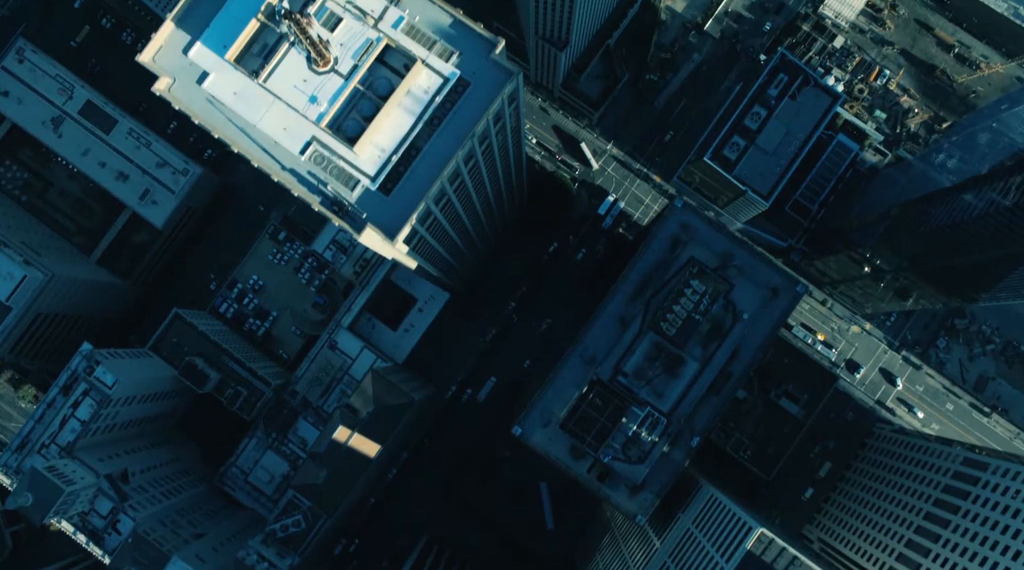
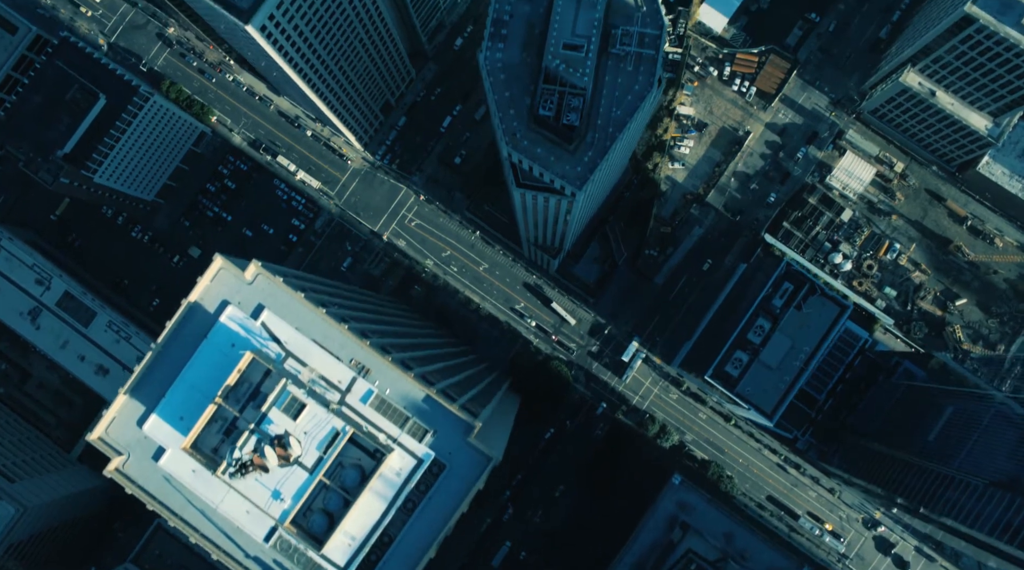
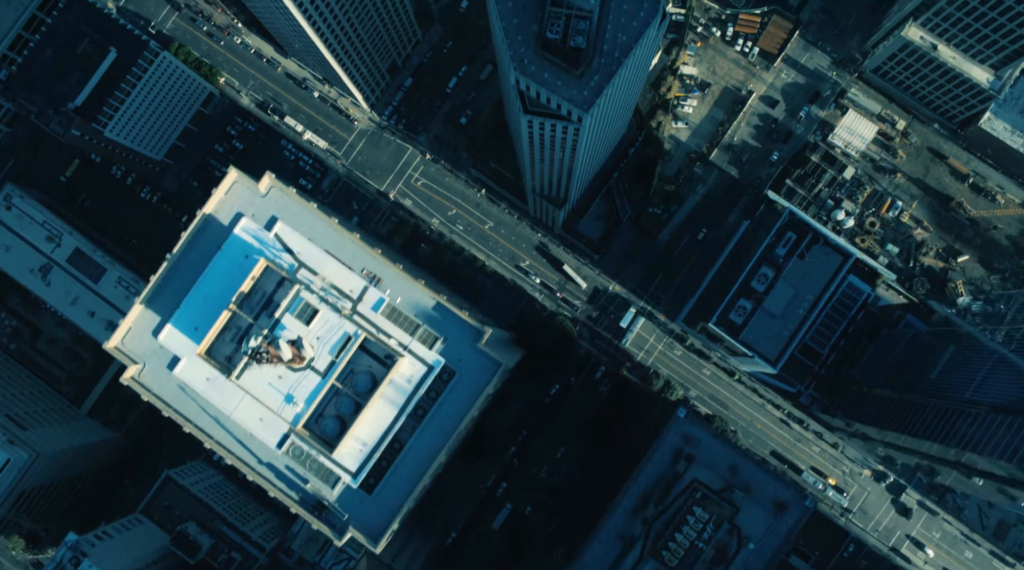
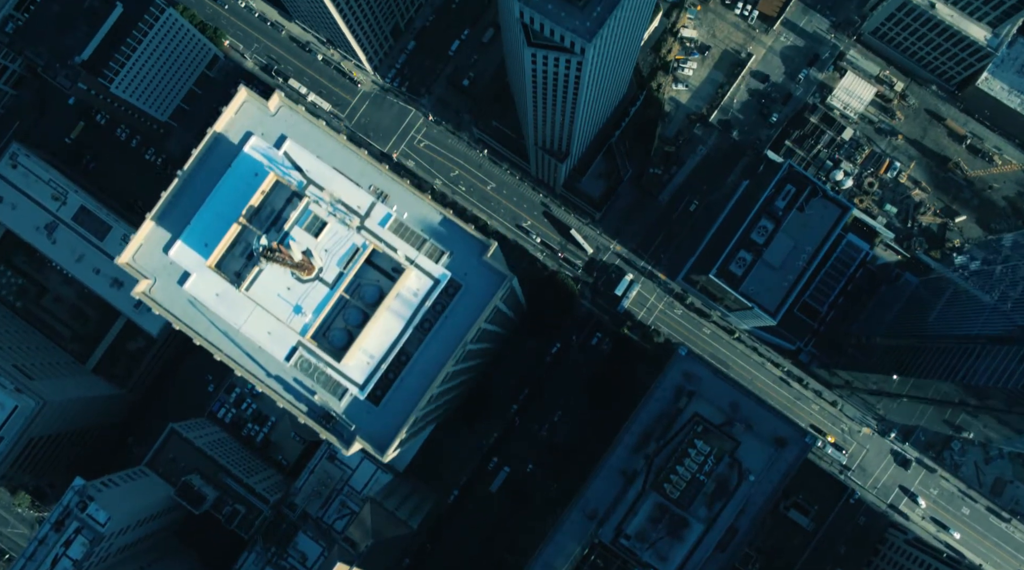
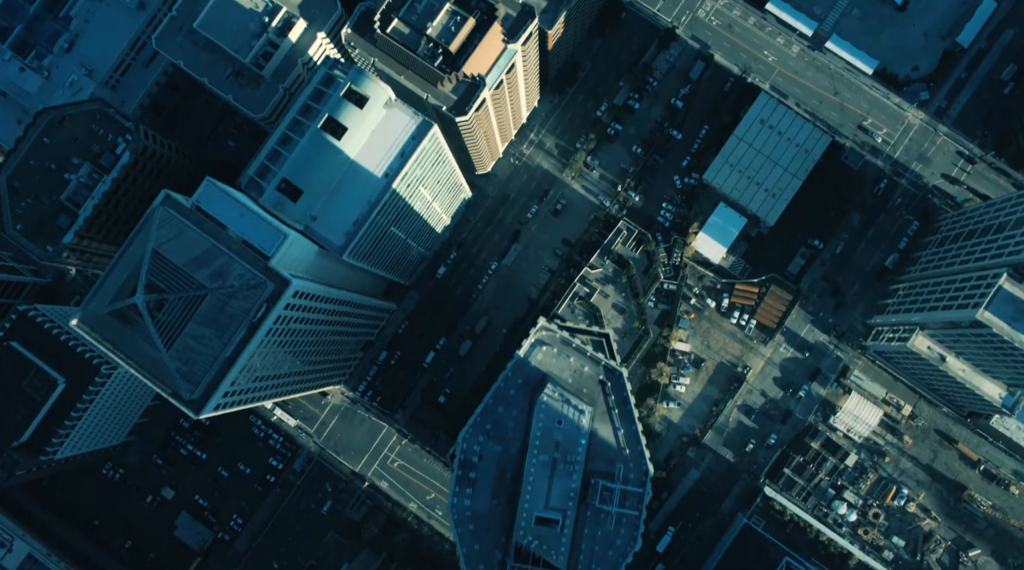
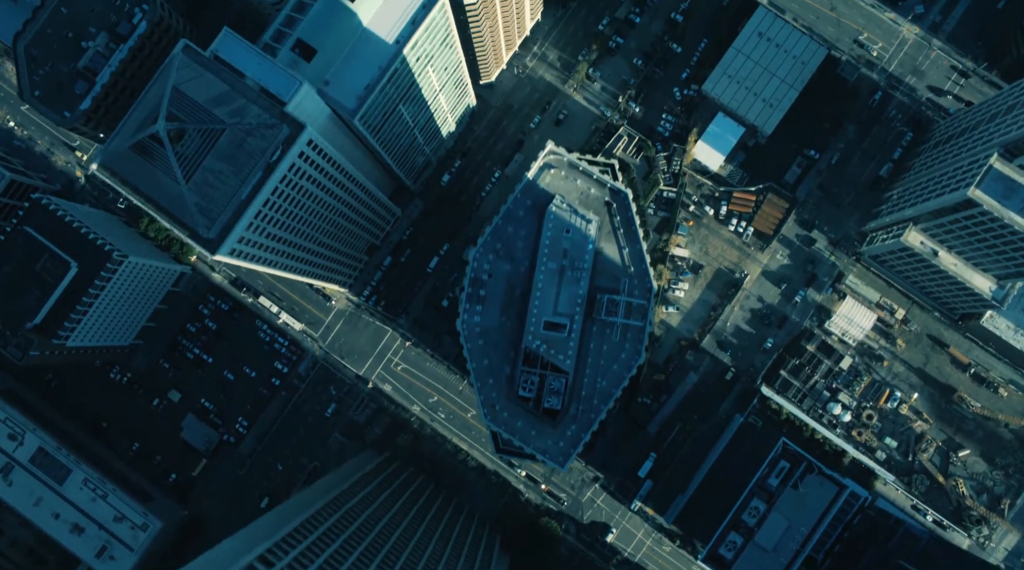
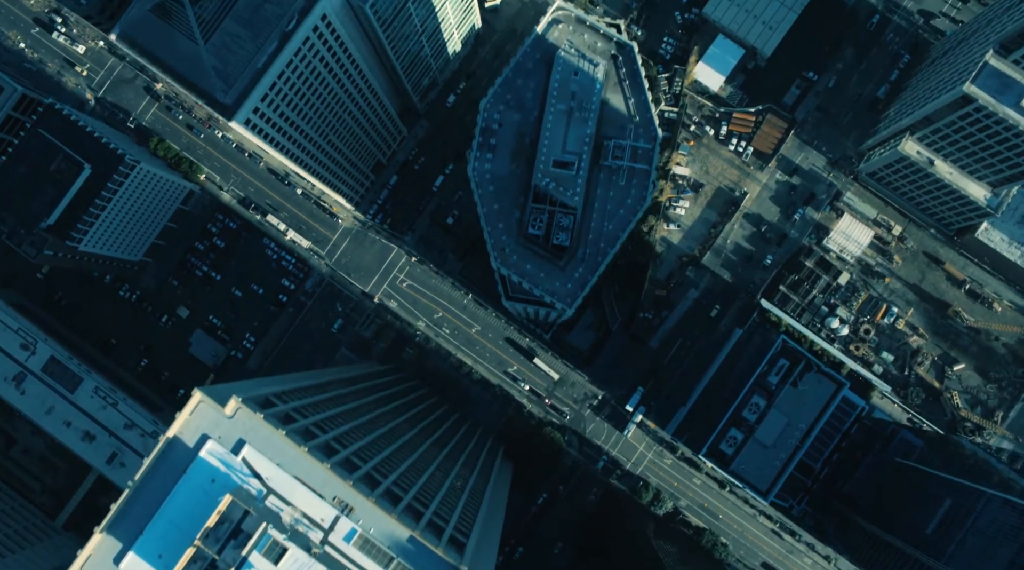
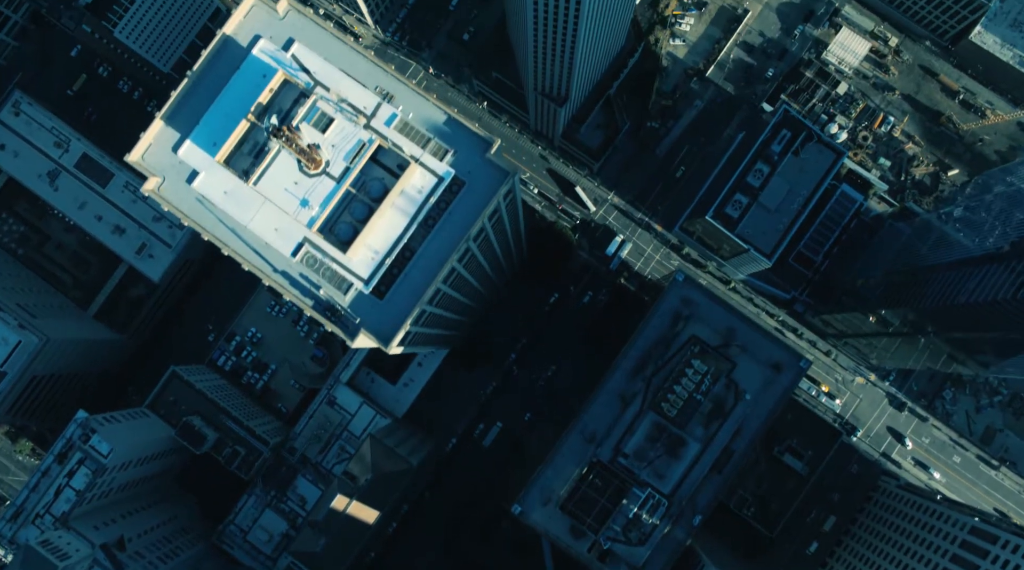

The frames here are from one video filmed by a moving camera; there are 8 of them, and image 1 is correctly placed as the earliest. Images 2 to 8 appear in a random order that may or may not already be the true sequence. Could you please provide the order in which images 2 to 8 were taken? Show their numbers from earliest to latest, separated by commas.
8, 4, 3, 2, 7, 6, 5
